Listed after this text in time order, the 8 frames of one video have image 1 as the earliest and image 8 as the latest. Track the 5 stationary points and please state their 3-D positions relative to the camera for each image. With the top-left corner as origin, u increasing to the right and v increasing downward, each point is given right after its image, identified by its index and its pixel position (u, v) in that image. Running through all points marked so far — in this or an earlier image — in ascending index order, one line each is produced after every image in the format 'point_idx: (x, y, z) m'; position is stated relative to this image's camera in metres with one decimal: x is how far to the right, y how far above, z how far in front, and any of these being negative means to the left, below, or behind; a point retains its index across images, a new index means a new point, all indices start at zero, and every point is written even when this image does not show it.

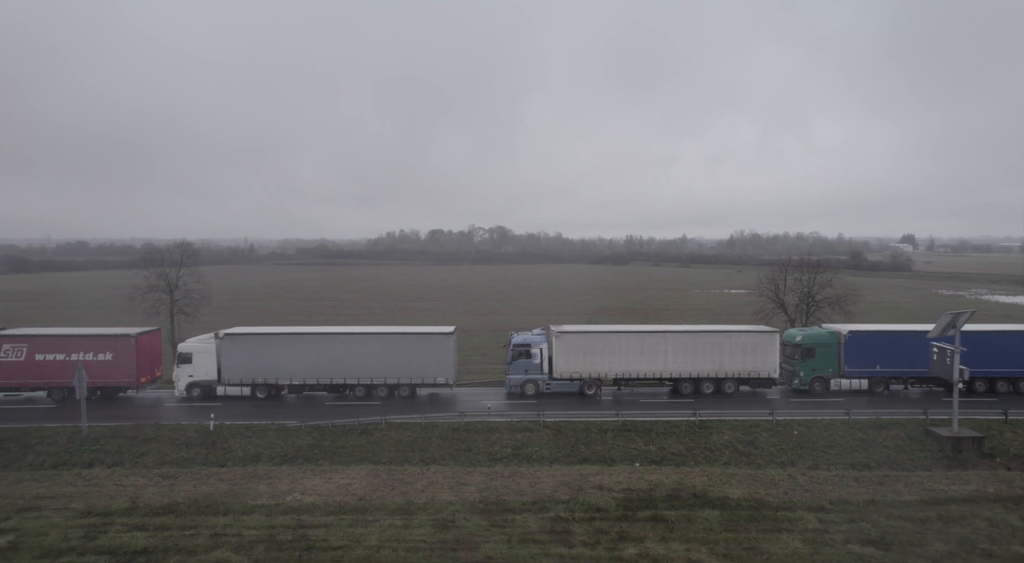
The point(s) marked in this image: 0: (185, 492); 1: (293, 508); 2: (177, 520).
0: (-9.3, -6.0, +18.4) m
1: (-5.8, -6.0, +17.3) m
2: (-8.5, -6.1, +16.5) m
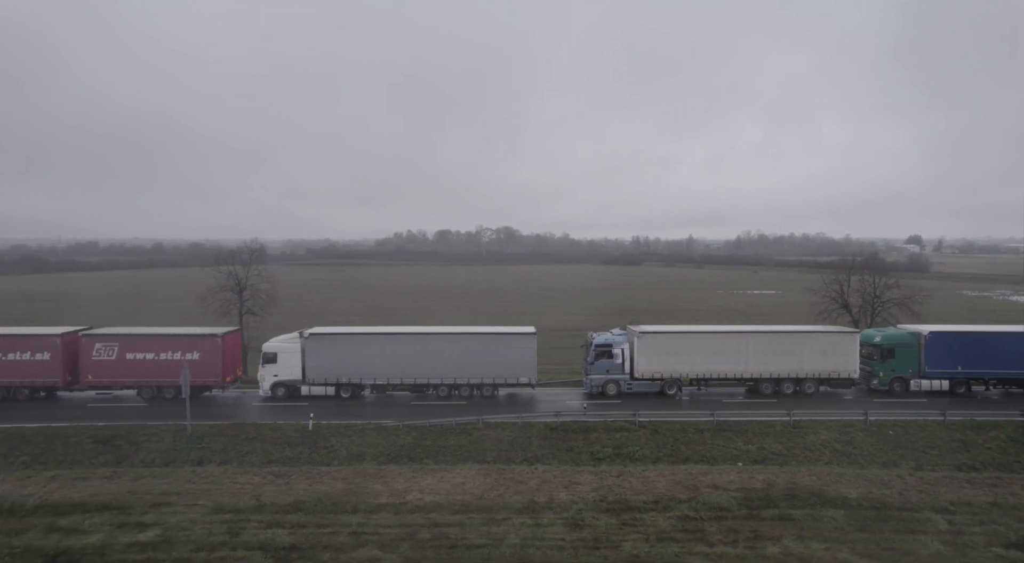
0: (-6.0, -6.0, +18.6) m
1: (-2.5, -6.0, +17.4) m
2: (-5.2, -6.1, +16.7) m
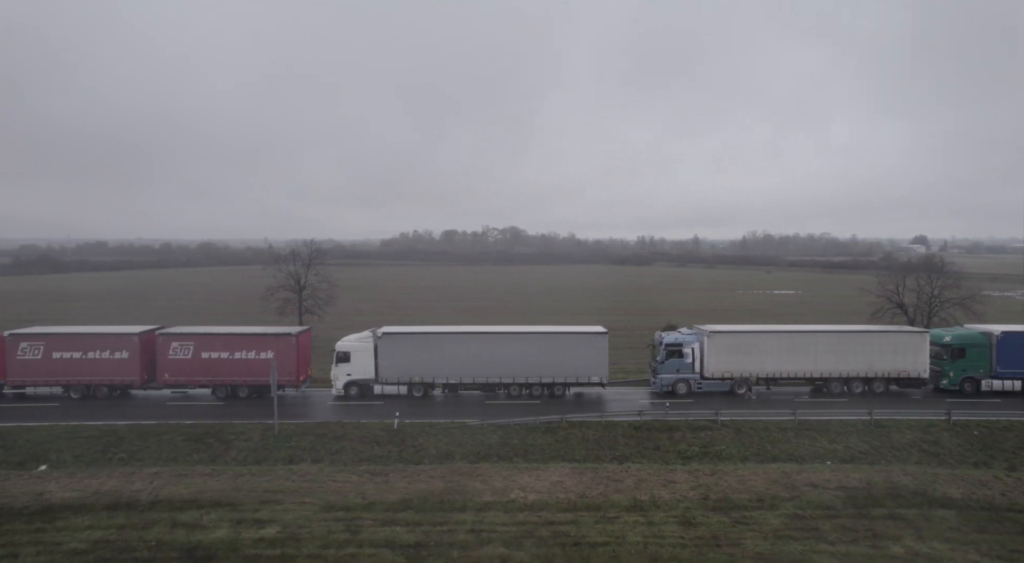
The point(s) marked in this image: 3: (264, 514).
0: (-3.1, -6.0, +18.7) m
1: (+0.4, -6.0, +17.5) m
2: (-2.3, -6.1, +16.8) m
3: (-6.4, -6.0, +16.9) m
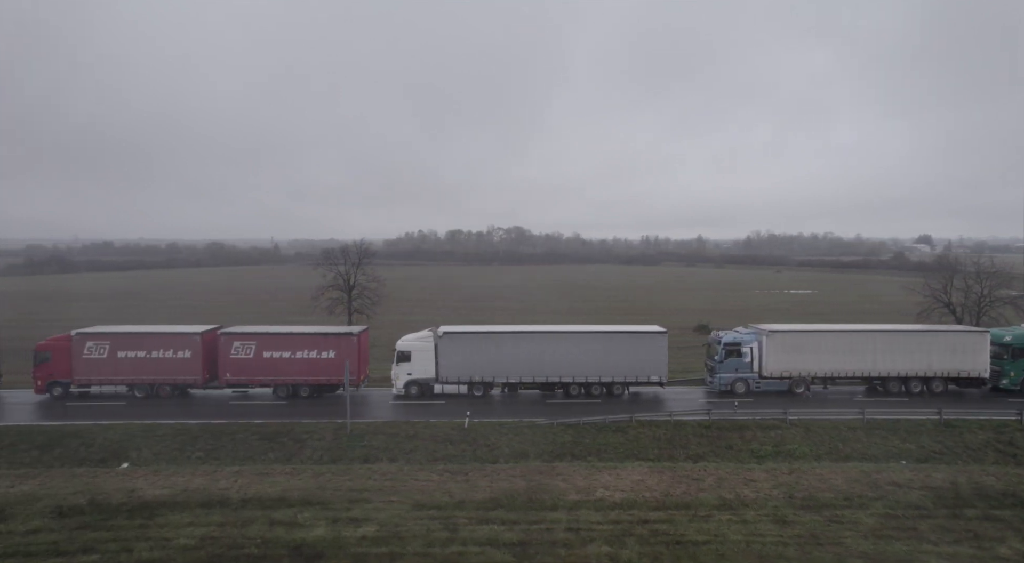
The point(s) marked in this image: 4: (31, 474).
0: (-0.7, -6.0, +18.7) m
1: (+2.8, -6.0, +17.5) m
2: (+0.1, -6.0, +16.9) m
3: (-4.0, -6.0, +16.9) m
4: (-14.2, -5.7, +19.4) m
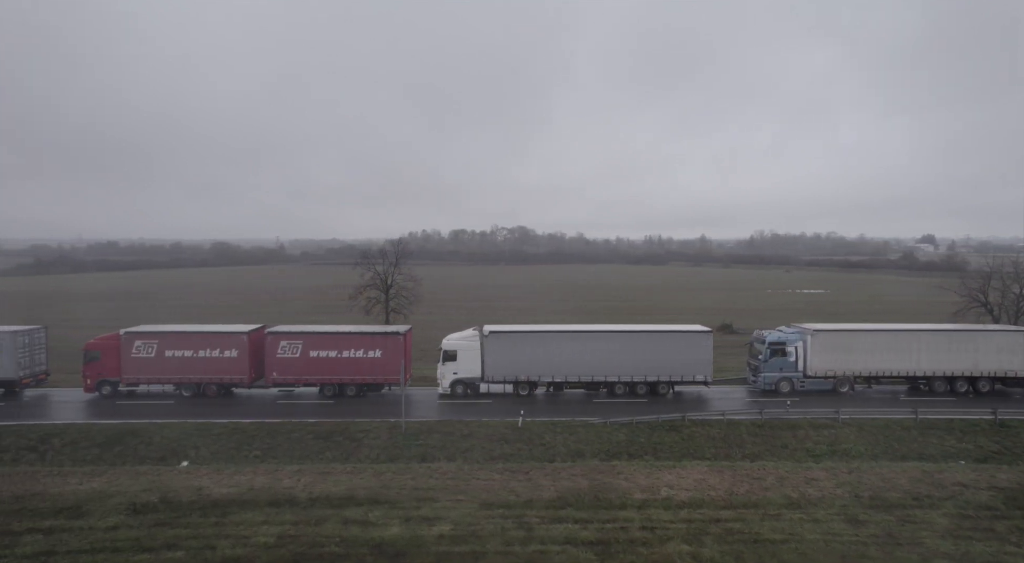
0: (+1.2, -5.9, +18.7) m
1: (+4.6, -6.0, +17.5) m
2: (+1.9, -6.0, +16.9) m
3: (-2.2, -6.0, +17.0) m
4: (-12.4, -5.7, +19.5) m
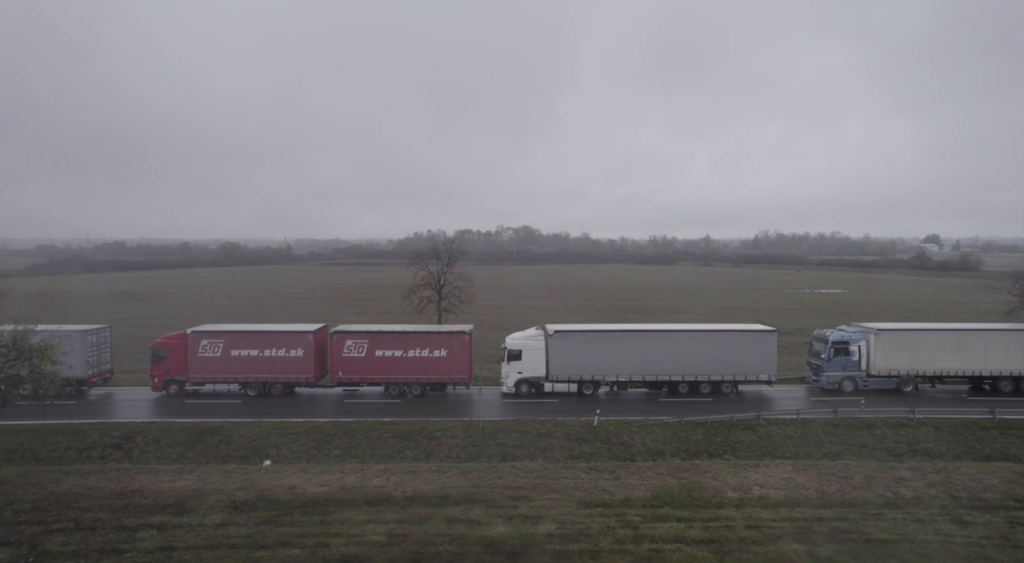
0: (+3.8, -5.9, +18.7) m
1: (+7.2, -5.9, +17.5) m
2: (+4.5, -6.0, +16.8) m
3: (+0.4, -6.0, +17.0) m
4: (-9.8, -5.6, +19.5) m
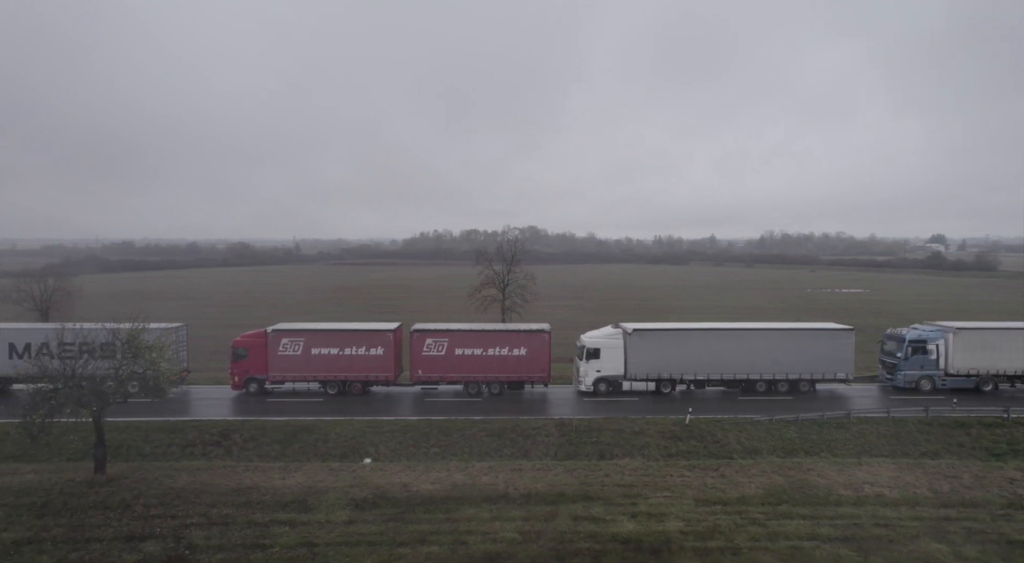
0: (+6.9, -5.8, +18.7) m
1: (+10.3, -5.9, +17.4) m
2: (+7.6, -5.9, +16.8) m
3: (+3.5, -5.9, +16.9) m
4: (-6.6, -5.6, +19.6) m
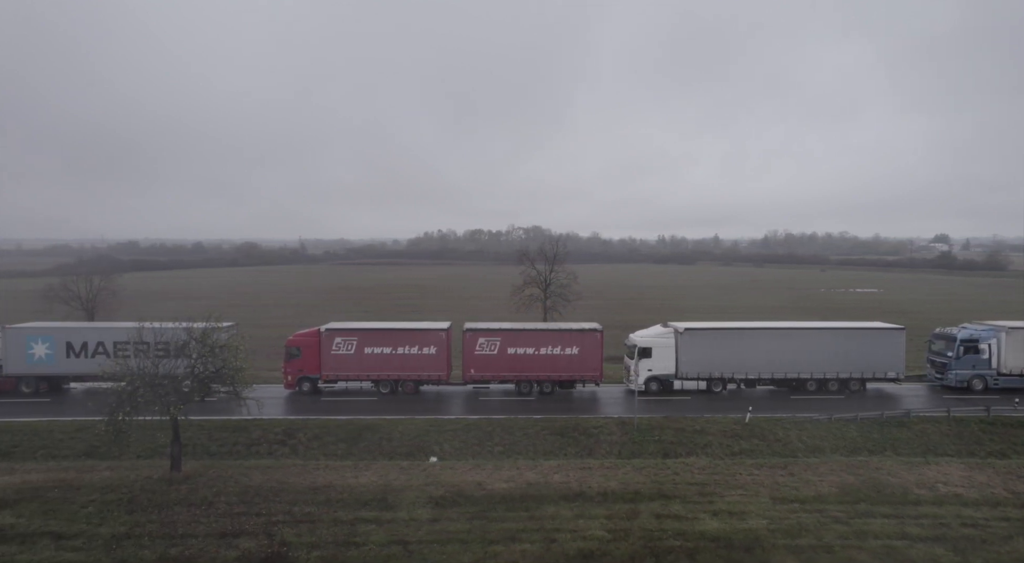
0: (+9.0, -5.8, +18.7) m
1: (+12.4, -5.8, +17.4) m
2: (+9.7, -5.9, +16.8) m
3: (+5.6, -5.9, +16.9) m
4: (-4.6, -5.5, +19.6) m
